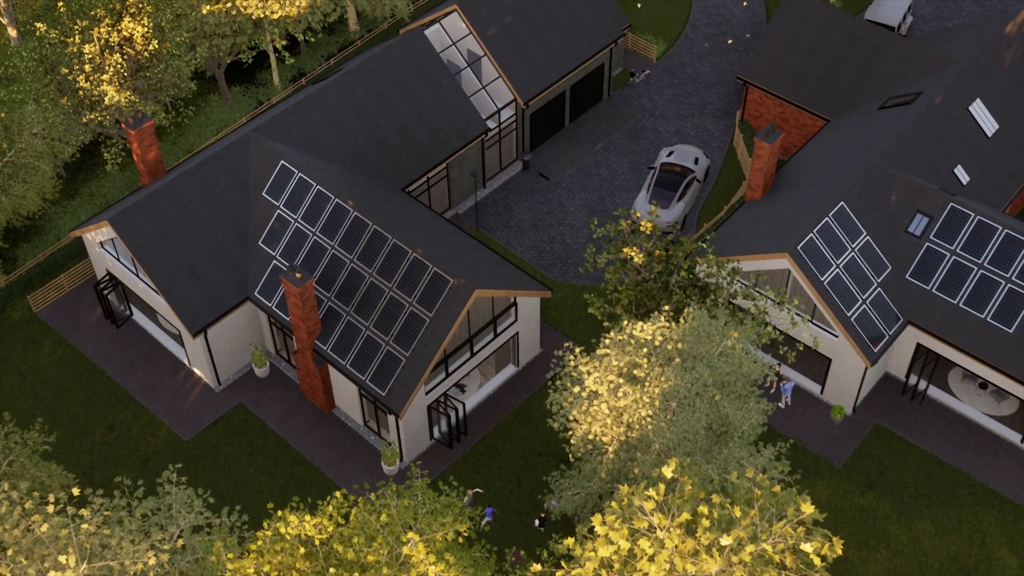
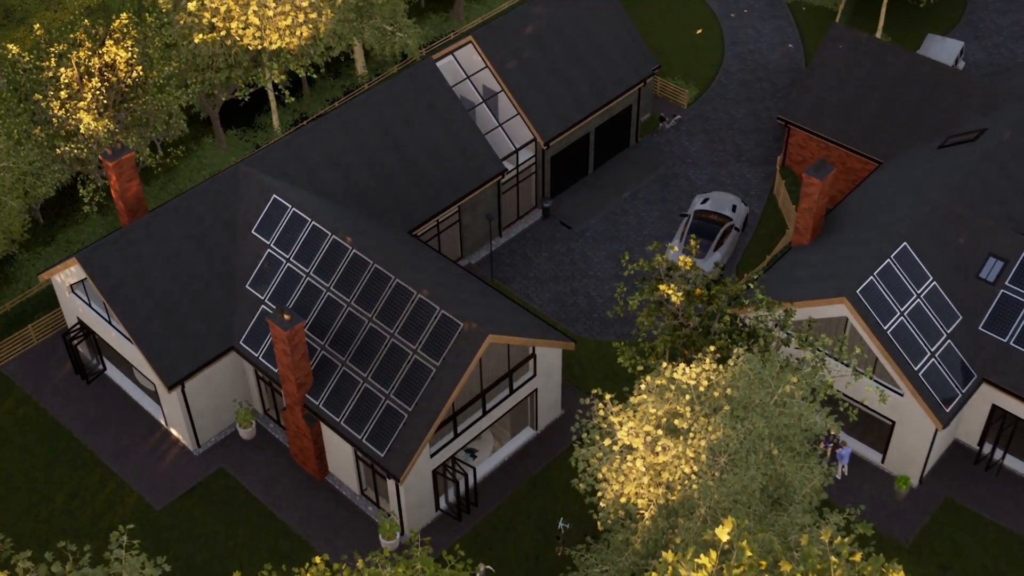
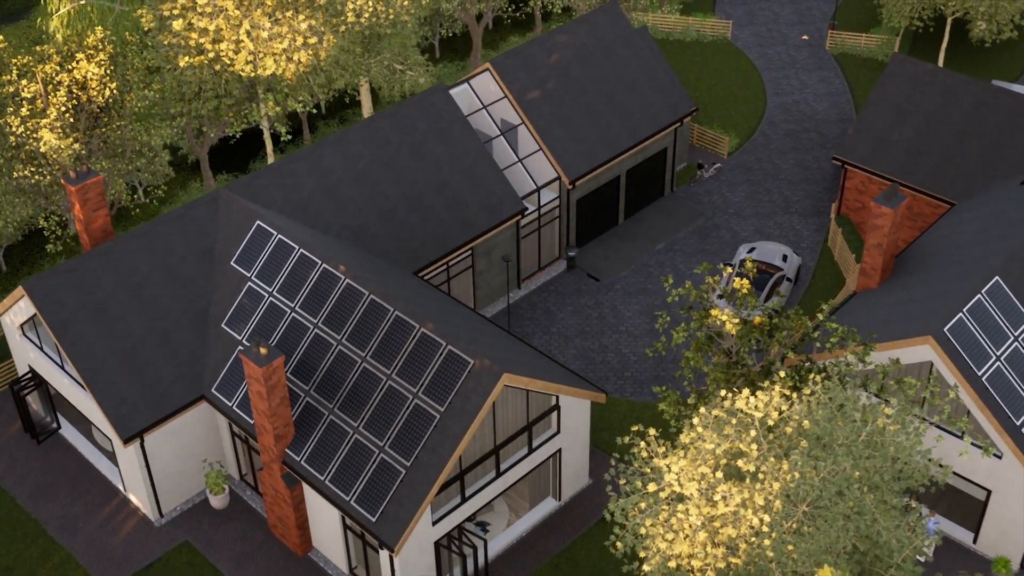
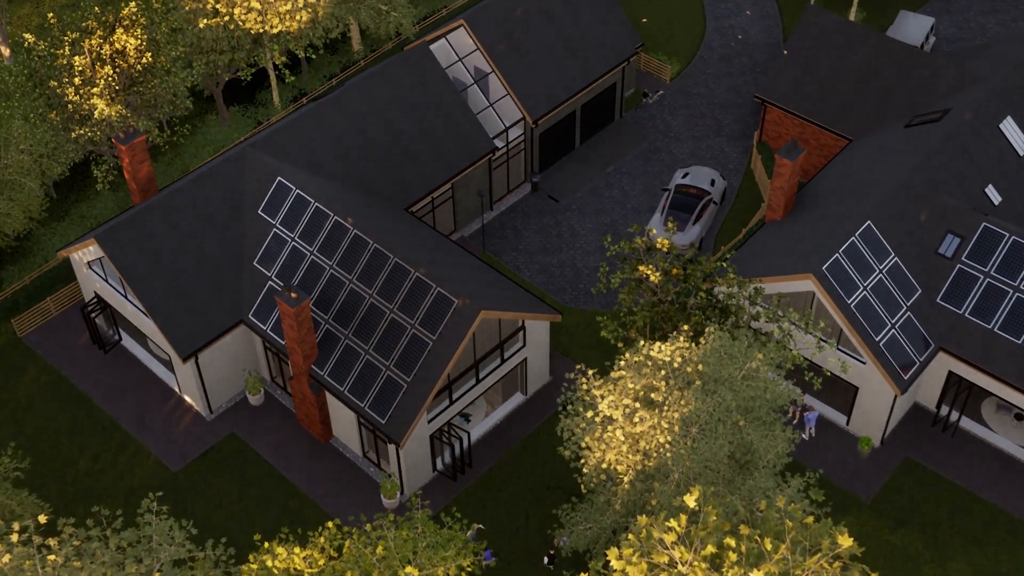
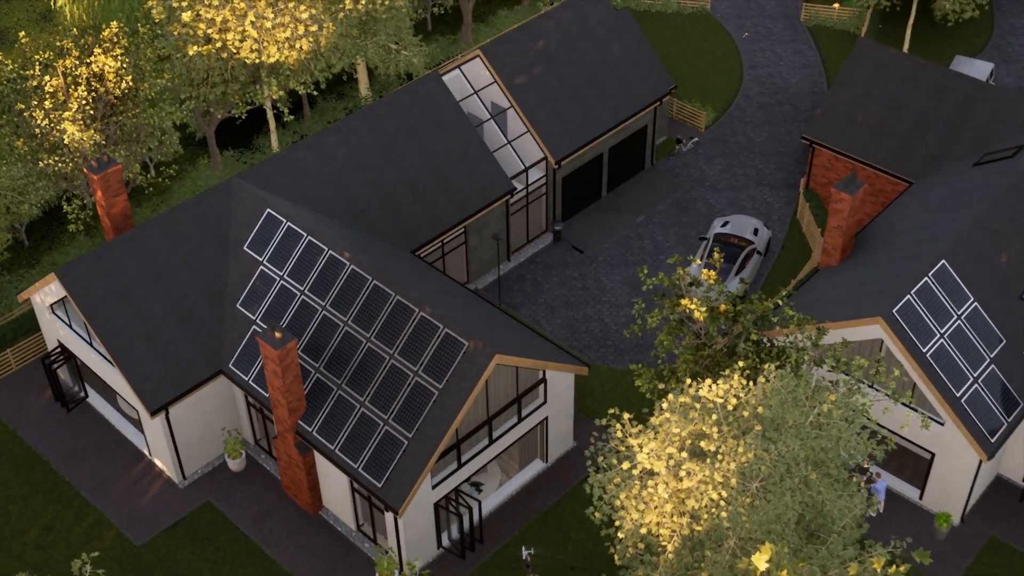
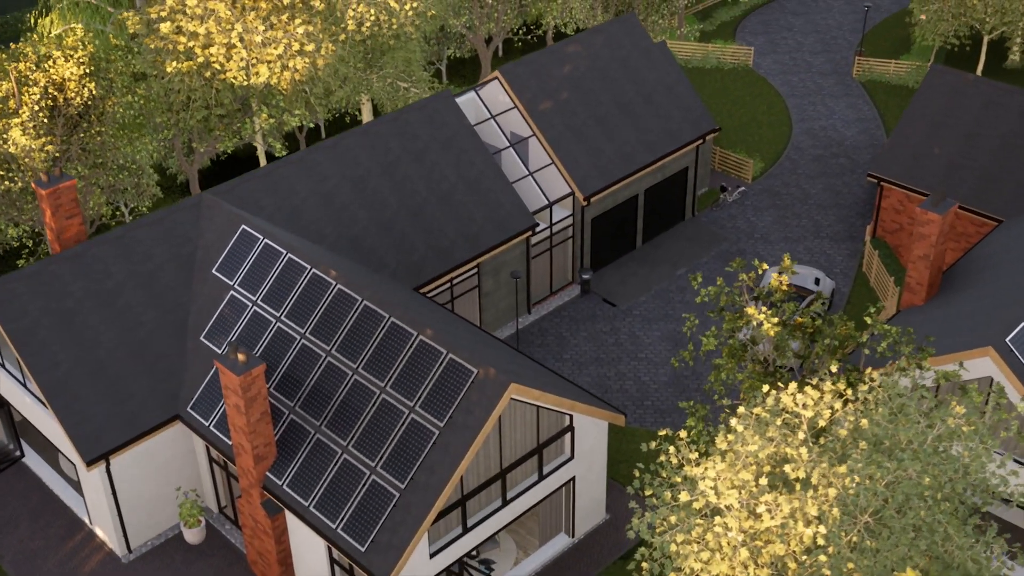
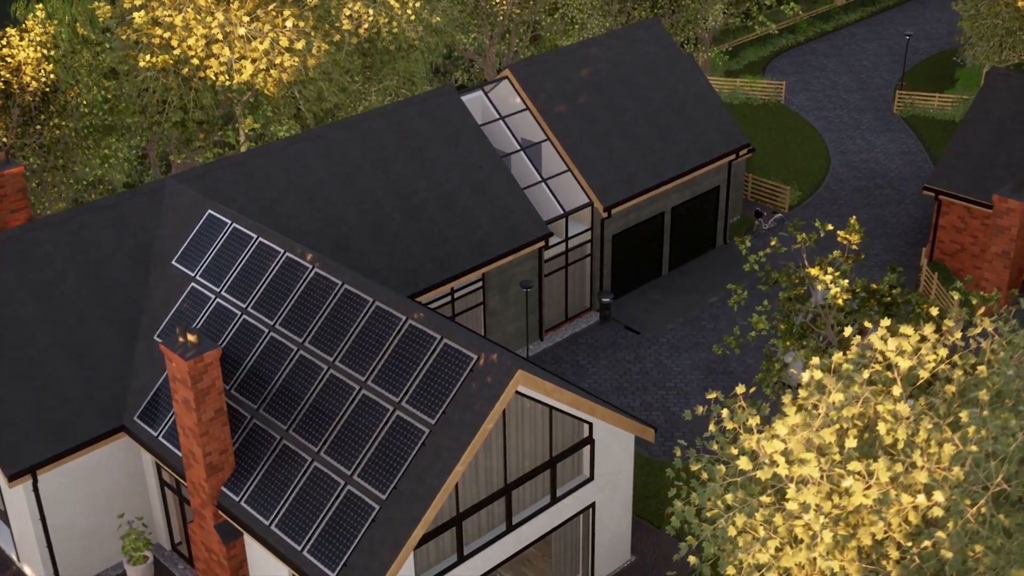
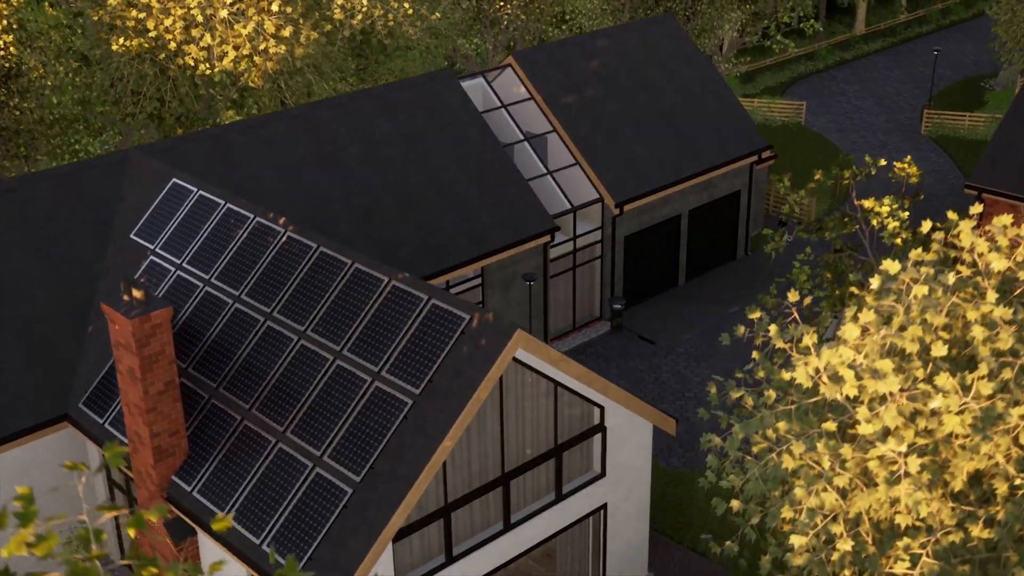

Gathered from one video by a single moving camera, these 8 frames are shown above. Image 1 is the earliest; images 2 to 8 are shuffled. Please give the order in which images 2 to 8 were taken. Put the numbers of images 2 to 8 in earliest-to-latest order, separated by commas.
4, 2, 5, 3, 6, 7, 8
